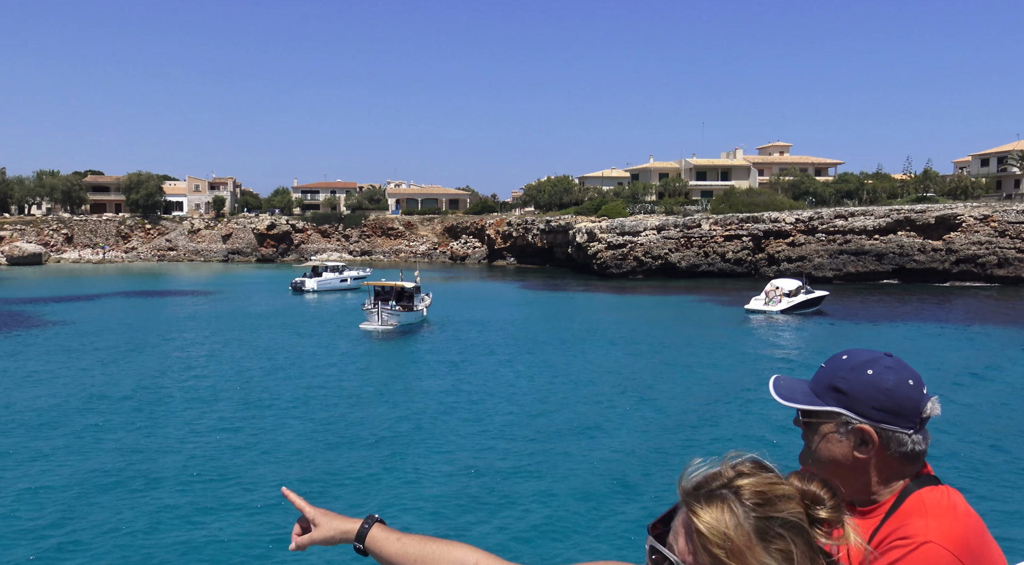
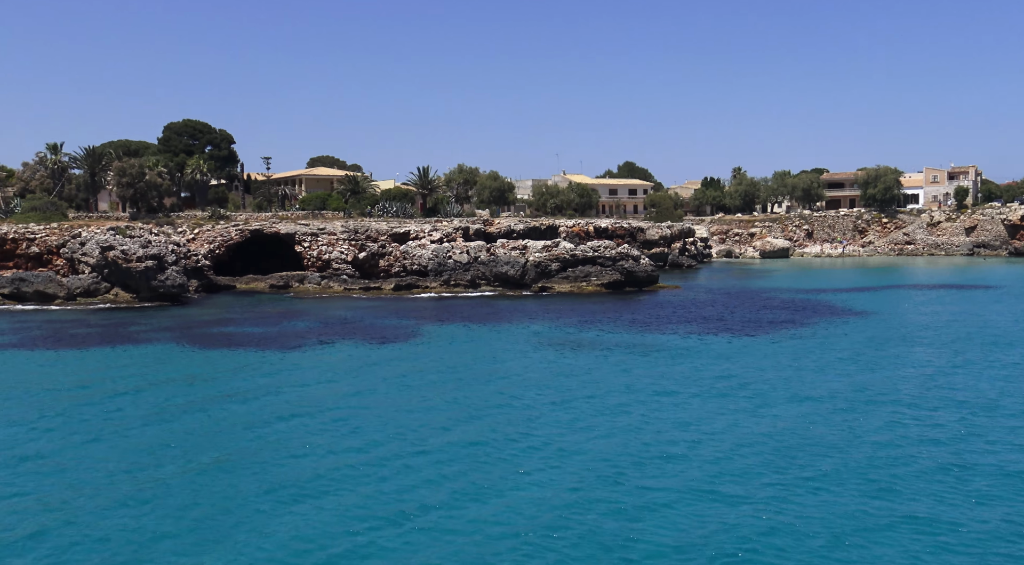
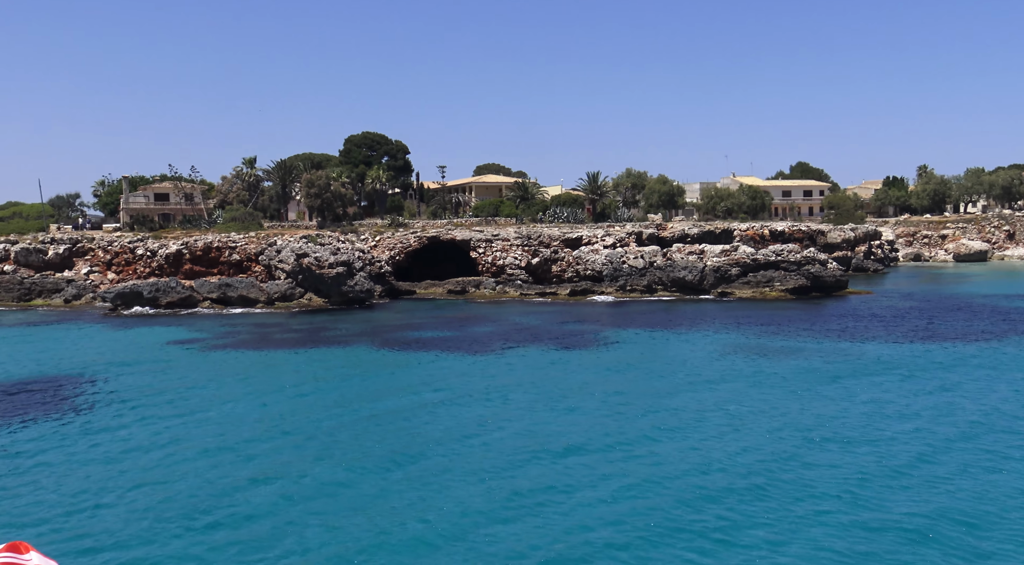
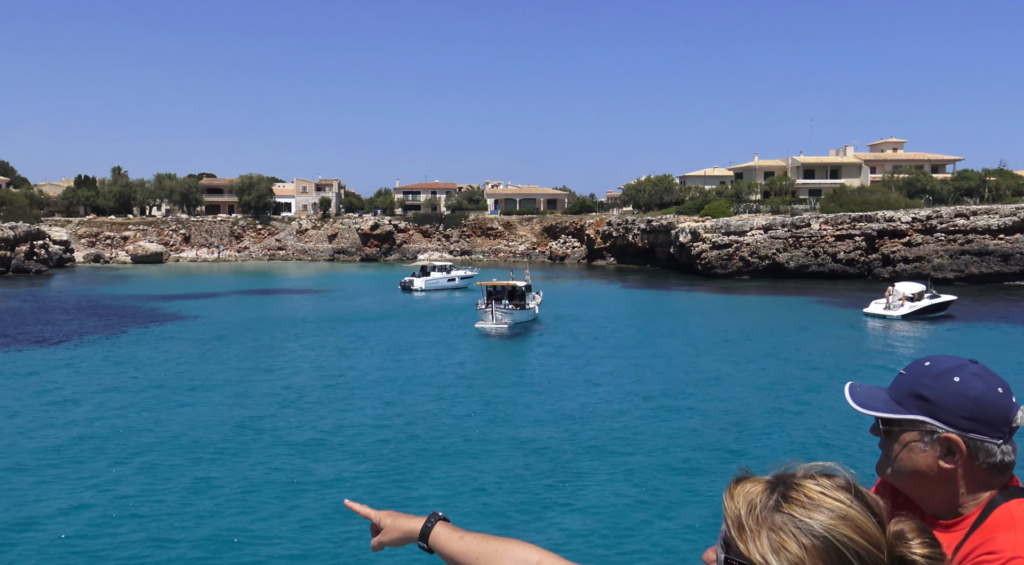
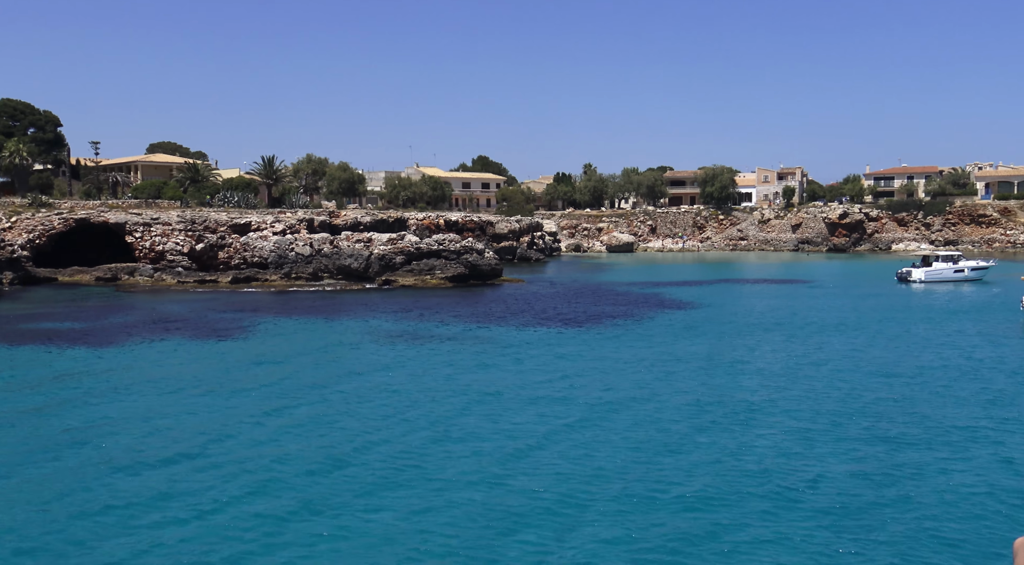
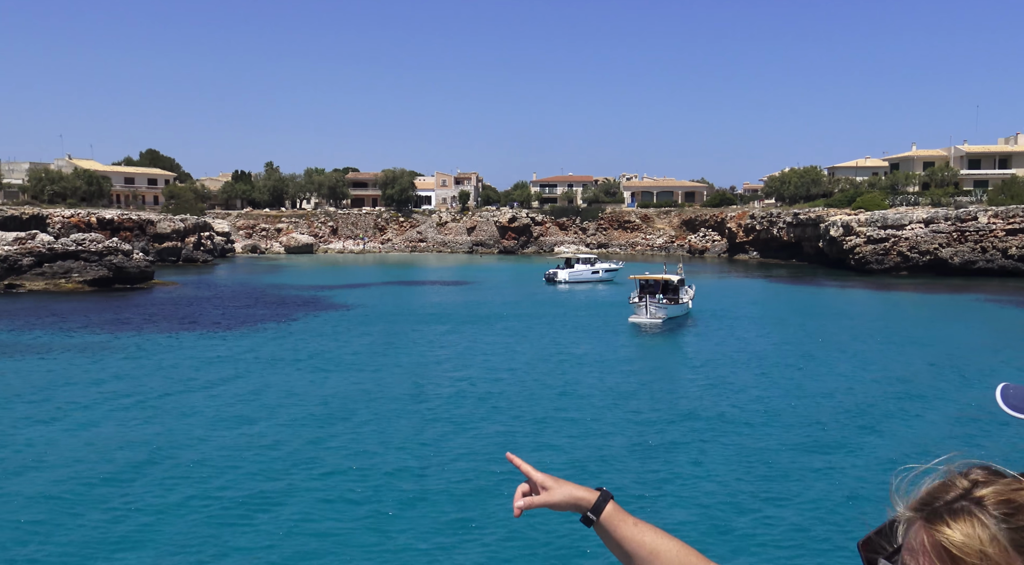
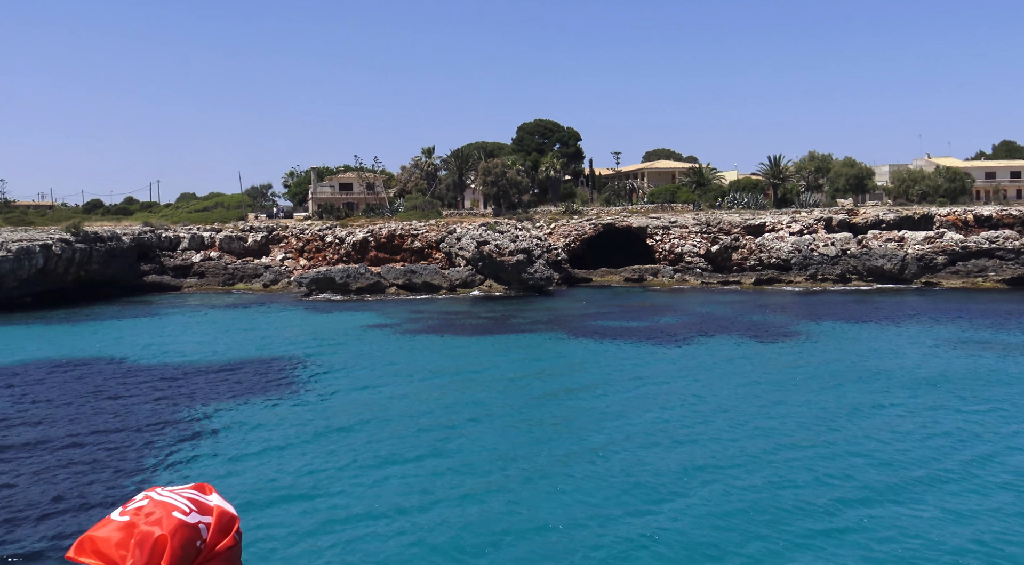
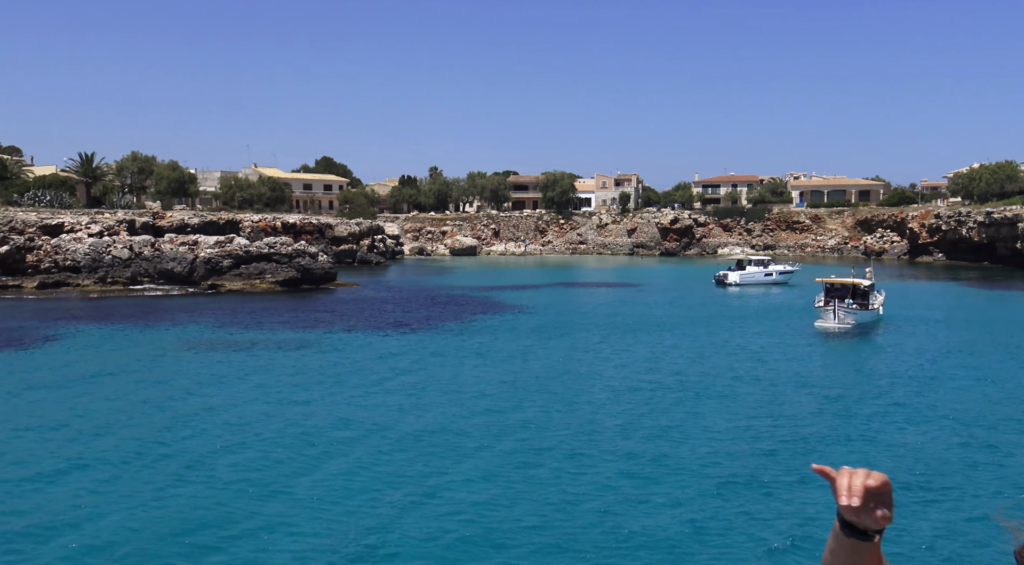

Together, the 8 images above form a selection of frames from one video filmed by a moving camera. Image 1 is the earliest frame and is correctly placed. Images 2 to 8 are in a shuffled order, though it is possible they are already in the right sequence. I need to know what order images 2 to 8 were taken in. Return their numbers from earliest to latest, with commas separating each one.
4, 6, 8, 5, 2, 3, 7
